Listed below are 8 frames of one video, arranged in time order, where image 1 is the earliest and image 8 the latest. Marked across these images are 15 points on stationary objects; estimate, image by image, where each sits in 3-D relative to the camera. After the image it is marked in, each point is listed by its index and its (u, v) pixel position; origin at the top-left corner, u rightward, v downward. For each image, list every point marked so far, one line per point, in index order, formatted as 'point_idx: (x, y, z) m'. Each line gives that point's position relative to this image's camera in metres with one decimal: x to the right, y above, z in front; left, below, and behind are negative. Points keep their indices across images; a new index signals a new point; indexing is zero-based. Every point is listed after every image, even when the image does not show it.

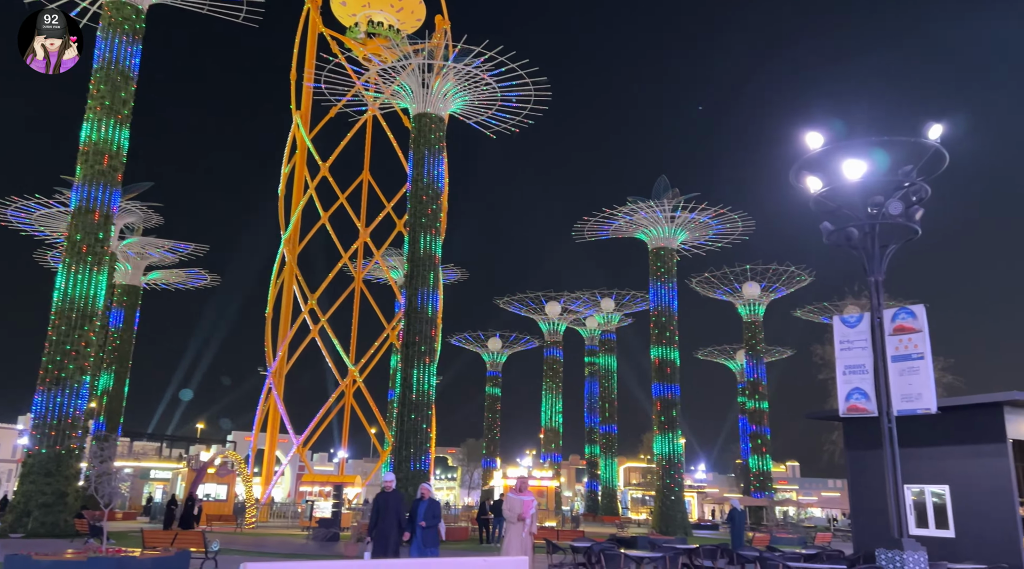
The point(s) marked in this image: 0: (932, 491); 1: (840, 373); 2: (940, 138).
0: (+7.9, -3.9, +15.9) m
1: (+6.0, -1.5, +14.8) m
2: (+7.8, +2.6, +15.0) m
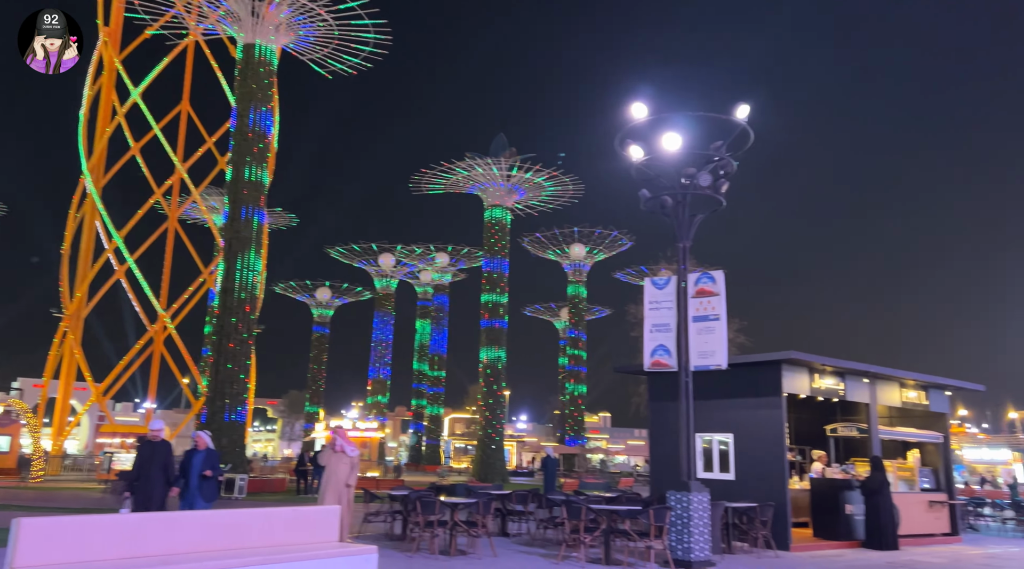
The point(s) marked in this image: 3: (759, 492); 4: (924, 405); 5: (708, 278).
0: (+4.3, -3.2, +17.7) m
1: (+2.6, -0.9, +16.2) m
2: (+4.6, +3.2, +16.4) m
3: (+4.9, -4.1, +16.8) m
4: (+9.2, -2.8, +19.2) m
5: (+3.8, +0.1, +15.9) m
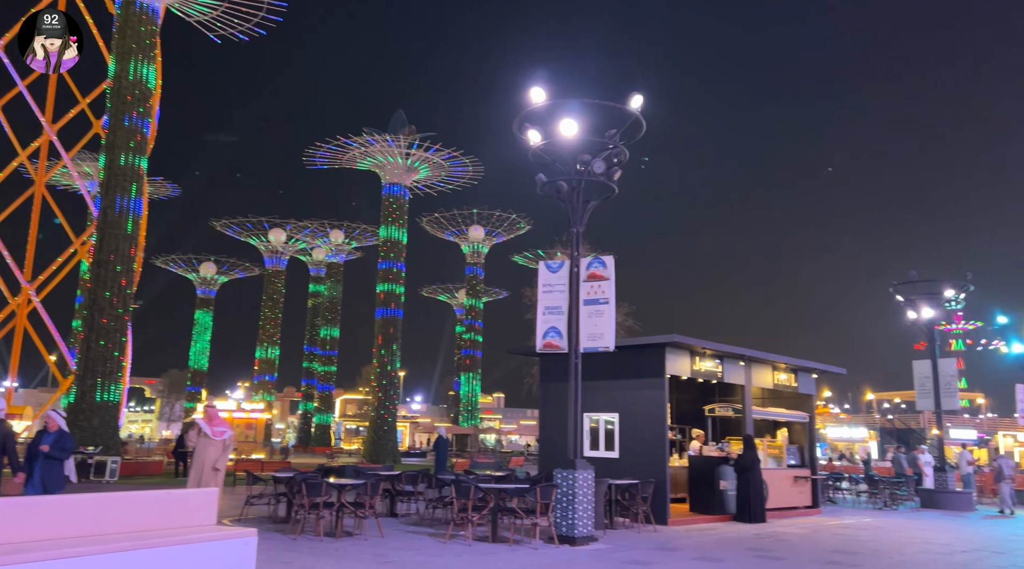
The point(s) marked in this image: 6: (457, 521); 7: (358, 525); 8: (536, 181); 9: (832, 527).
0: (+2.0, -2.9, +18.2) m
1: (+0.5, -0.6, +16.5) m
2: (+2.5, +3.5, +16.9) m
3: (+2.7, -3.8, +17.5) m
4: (+6.7, -2.5, +20.3) m
5: (+1.7, +0.4, +16.4) m
6: (-0.9, -4.0, +14.4) m
7: (-2.3, -3.6, +12.6) m
8: (+0.6, +2.3, +18.2) m
9: (+6.2, -4.7, +16.5) m
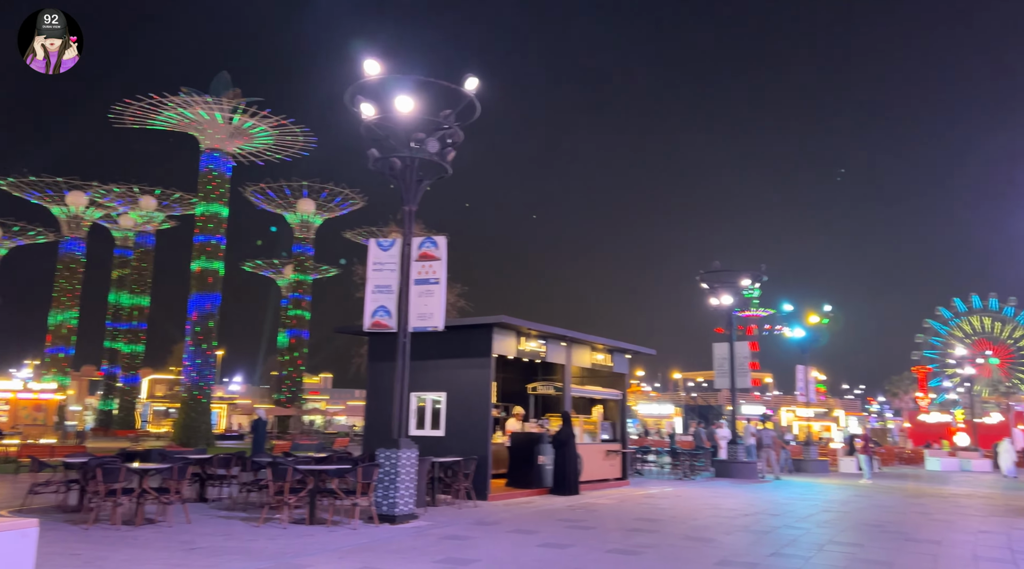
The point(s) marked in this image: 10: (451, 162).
0: (-1.8, -2.5, +18.4) m
1: (-2.8, -0.1, +16.3) m
2: (-0.9, +3.9, +17.0) m
3: (-1.0, -3.4, +17.8) m
4: (+2.5, -2.1, +21.3) m
5: (-1.6, +0.8, +16.4) m
6: (-4.0, -3.7, +14.1) m
7: (-5.0, -3.2, +12.1) m
8: (-3.1, +2.7, +17.9) m
9: (+2.6, -4.4, +17.5) m
10: (-1.4, +2.6, +17.9) m
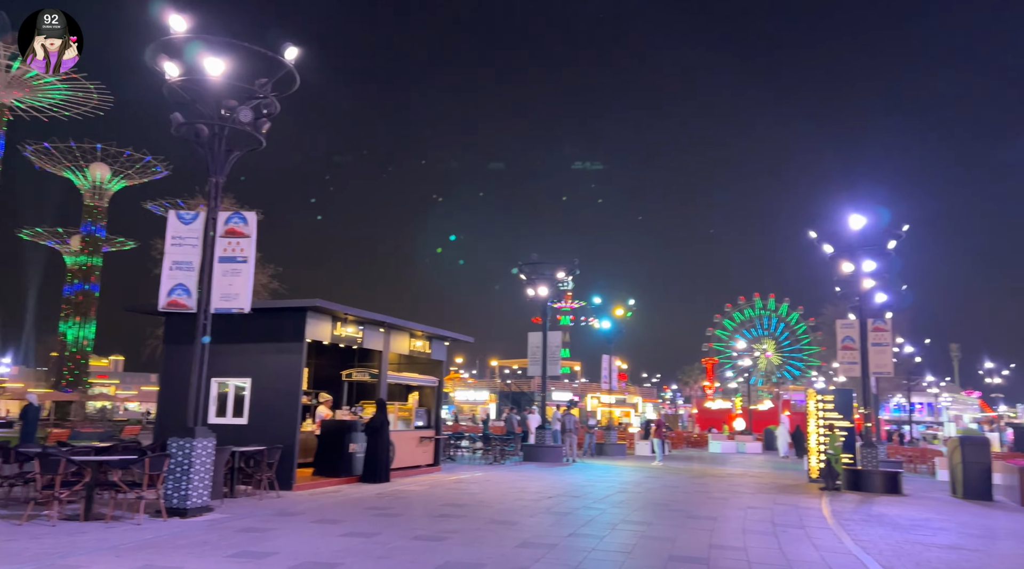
0: (-5.7, -2.0, +17.3) m
1: (-6.2, +0.3, +15.1) m
2: (-4.3, +4.3, +16.1) m
3: (-4.9, -3.0, +16.9) m
4: (-2.1, -1.7, +21.0) m
5: (-5.0, +1.2, +15.3) m
6: (-7.0, -3.2, +12.7) m
7: (-7.5, -2.8, +10.5) m
8: (-6.7, +3.2, +16.5) m
9: (-1.3, -4.1, +17.4) m
10: (-5.1, +3.0, +16.9) m
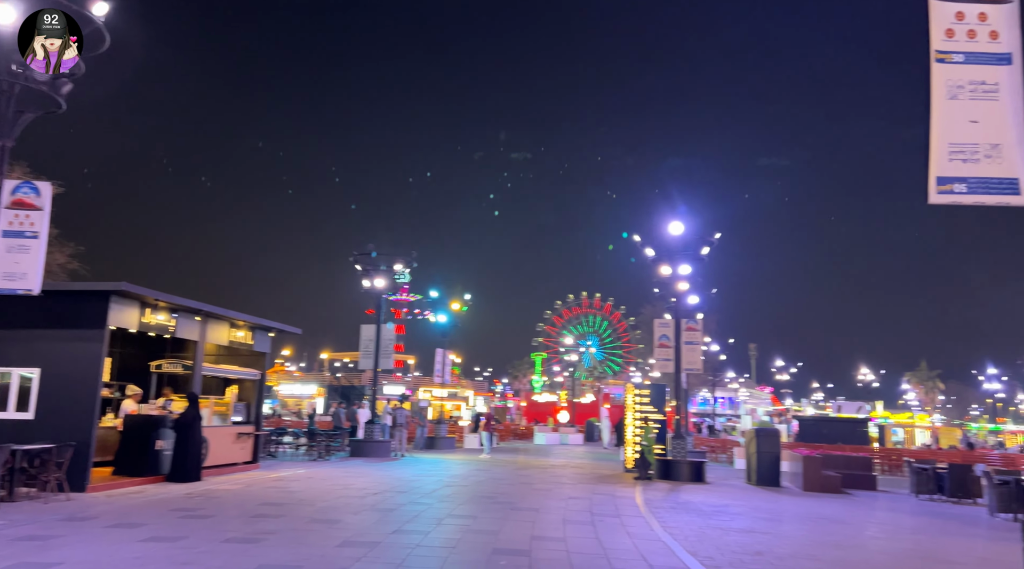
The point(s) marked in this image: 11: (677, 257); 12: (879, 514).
0: (-9.0, -1.6, +15.4) m
1: (-9.0, +0.7, +13.1) m
2: (-7.2, +4.6, +14.4) m
3: (-8.1, -2.6, +15.1) m
4: (-6.2, -1.3, +19.7) m
5: (-7.9, +1.6, +13.6) m
6: (-9.4, -2.8, +10.6) m
7: (-9.5, -2.4, +8.4) m
8: (-9.7, +3.6, +14.4) m
9: (-4.7, -3.8, +16.3) m
10: (-8.1, +3.4, +15.1) m
11: (+4.0, +0.6, +20.0) m
12: (+6.8, -4.3, +15.7) m
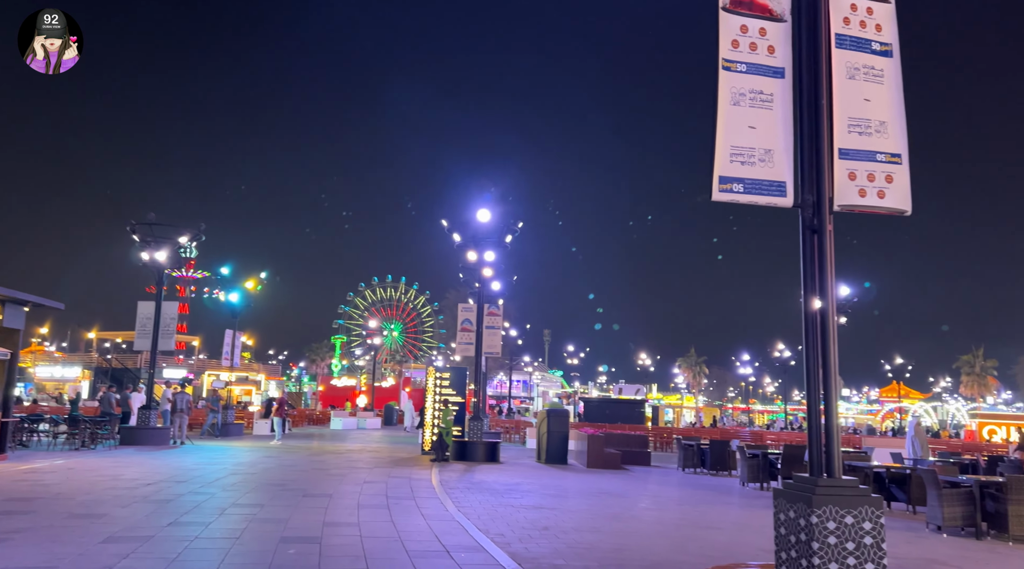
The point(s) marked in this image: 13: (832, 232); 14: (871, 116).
0: (-12.4, -1.0, +12.6) m
1: (-11.8, +1.3, +10.3) m
2: (-10.3, +5.2, +12.0) m
3: (-11.5, -2.0, +12.6) m
4: (-10.7, -0.7, +17.5) m
5: (-10.8, +2.1, +11.1) m
6: (-11.8, -2.3, +7.9) m
7: (-11.3, -1.9, +5.6) m
8: (-12.7, +4.2, +11.4) m
9: (-8.5, -3.2, +14.5) m
10: (-11.4, +4.0, +12.4) m
11: (-0.7, +1.1, +20.0) m
12: (+2.8, -4.0, +16.6) m
13: (+2.6, +0.4, +7.0) m
14: (+3.1, +1.4, +7.2) m
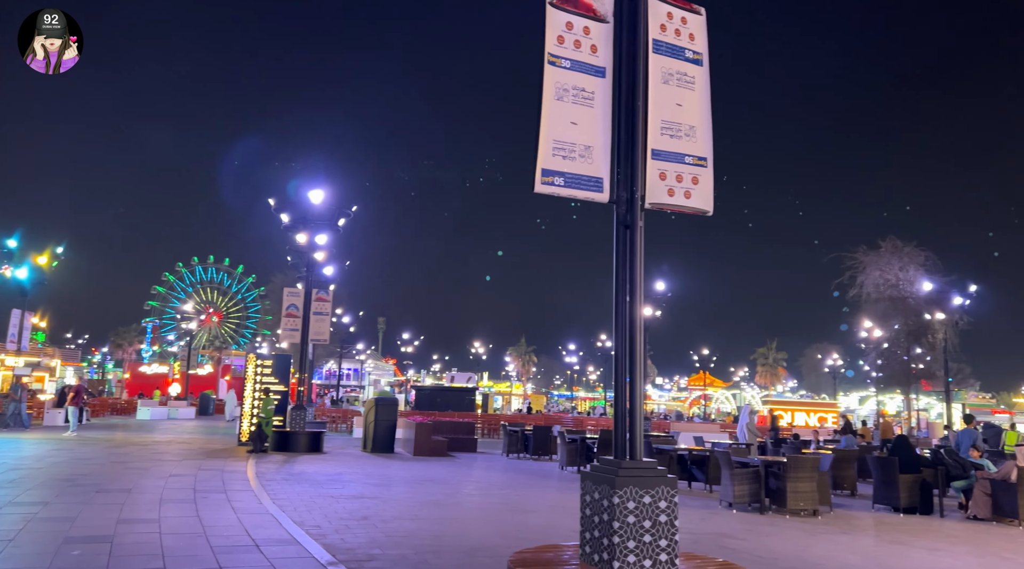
0: (-14.8, -0.5, +9.8) m
1: (-13.7, +1.7, +7.7) m
2: (-12.4, +5.6, +9.6) m
3: (-13.9, -1.5, +10.0) m
4: (-14.0, -0.1, +14.9) m
5: (-12.8, +2.6, +8.6) m
6: (-13.2, -1.9, +5.3) m
7: (-12.4, -1.6, +3.2) m
8: (-14.7, +4.7, +8.6) m
9: (-11.4, -2.8, +12.5) m
10: (-13.6, +4.4, +9.8) m
11: (-4.7, +1.4, +19.4) m
12: (-0.7, -3.7, +16.8) m
13: (+1.1, +0.5, +7.3) m
14: (+1.5, +1.5, +7.6) m
